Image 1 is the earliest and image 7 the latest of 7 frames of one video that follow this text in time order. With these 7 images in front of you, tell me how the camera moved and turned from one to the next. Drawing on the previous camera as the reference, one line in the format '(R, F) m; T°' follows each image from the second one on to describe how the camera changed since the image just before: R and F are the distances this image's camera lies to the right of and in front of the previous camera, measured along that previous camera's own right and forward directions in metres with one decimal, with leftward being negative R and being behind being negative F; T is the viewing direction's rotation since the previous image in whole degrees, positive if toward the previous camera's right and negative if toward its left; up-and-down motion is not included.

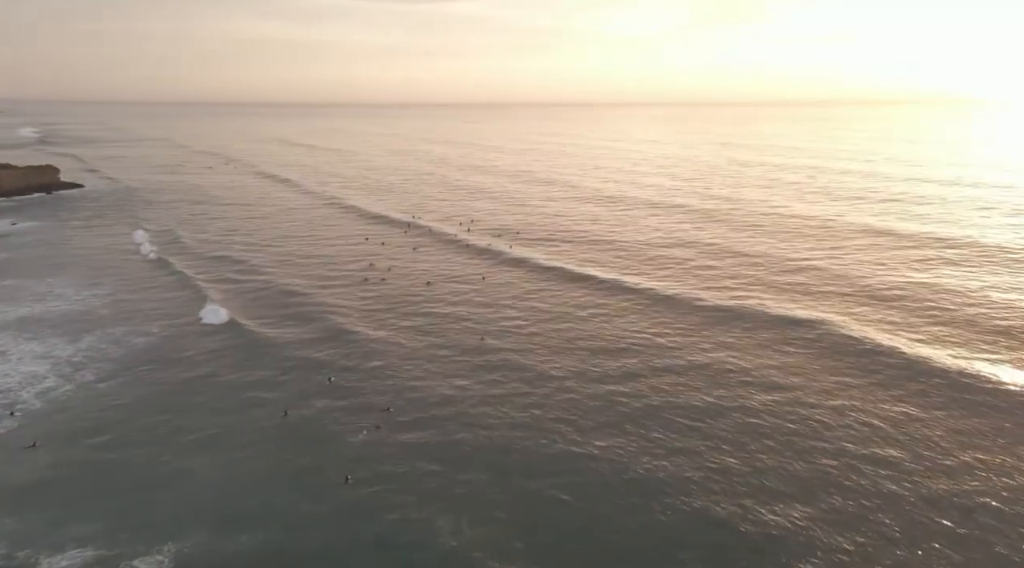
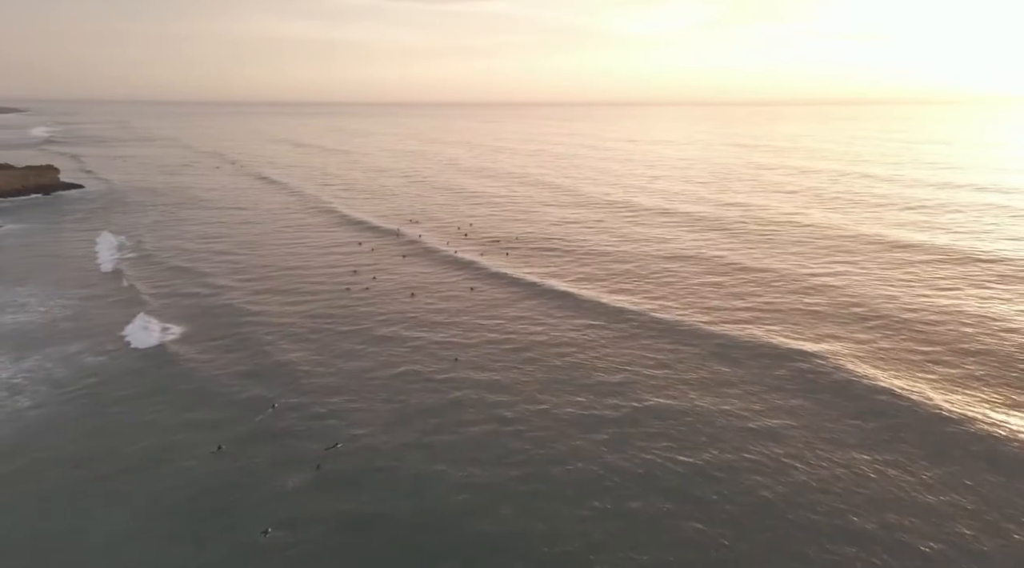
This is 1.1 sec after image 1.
(+2.0, +3.5) m; -2°
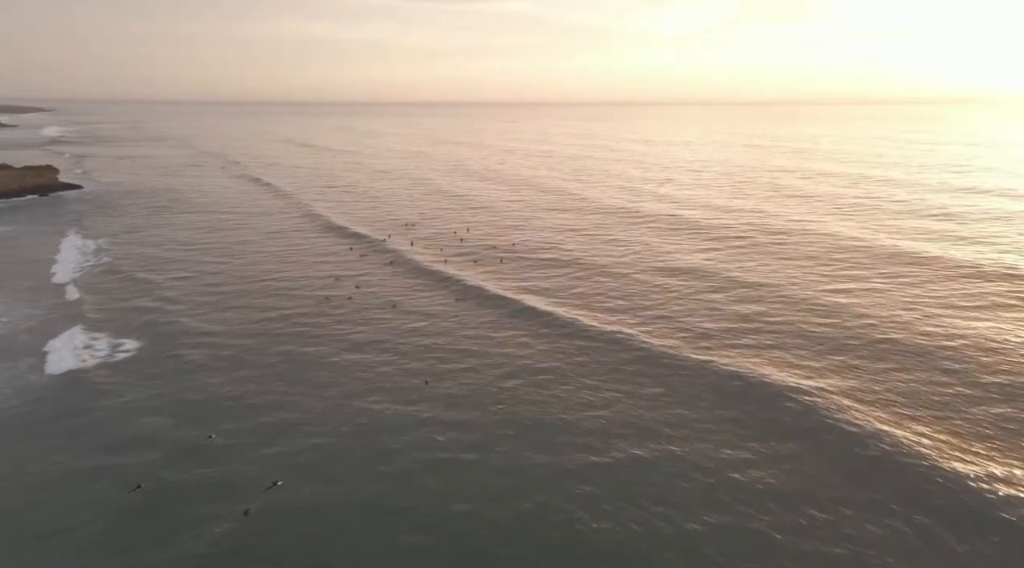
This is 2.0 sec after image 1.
(+1.9, +3.0) m; -2°
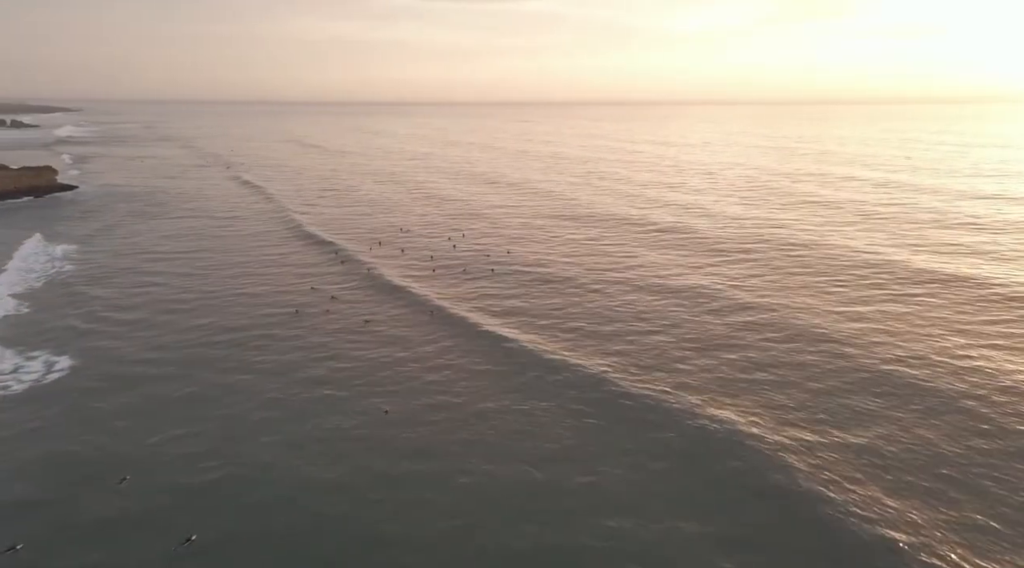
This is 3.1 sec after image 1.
(+2.1, +3.4) m; -2°
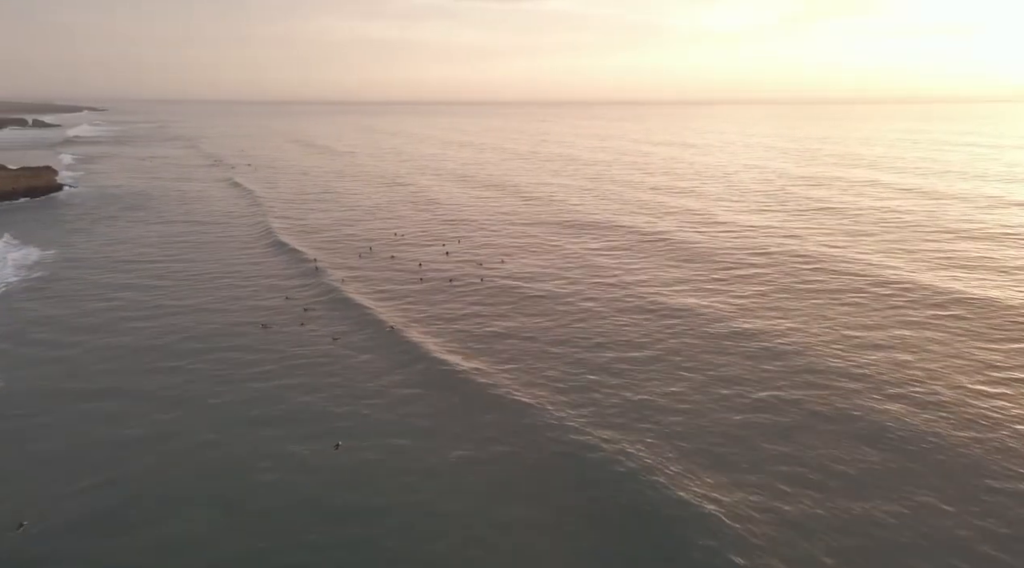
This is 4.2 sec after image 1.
(+1.9, +3.3) m; -2°
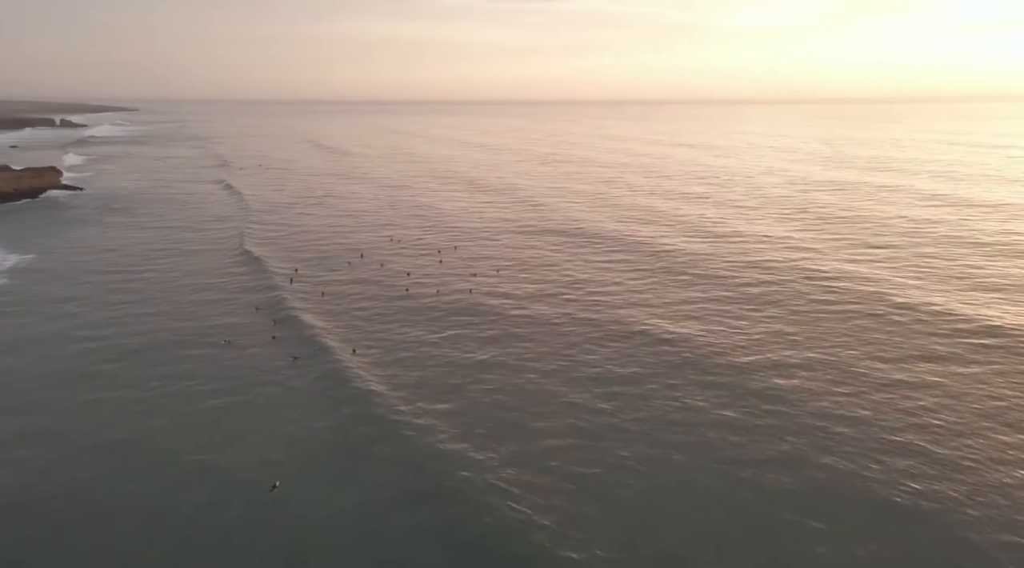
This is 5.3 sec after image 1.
(+2.0, +3.3) m; -2°
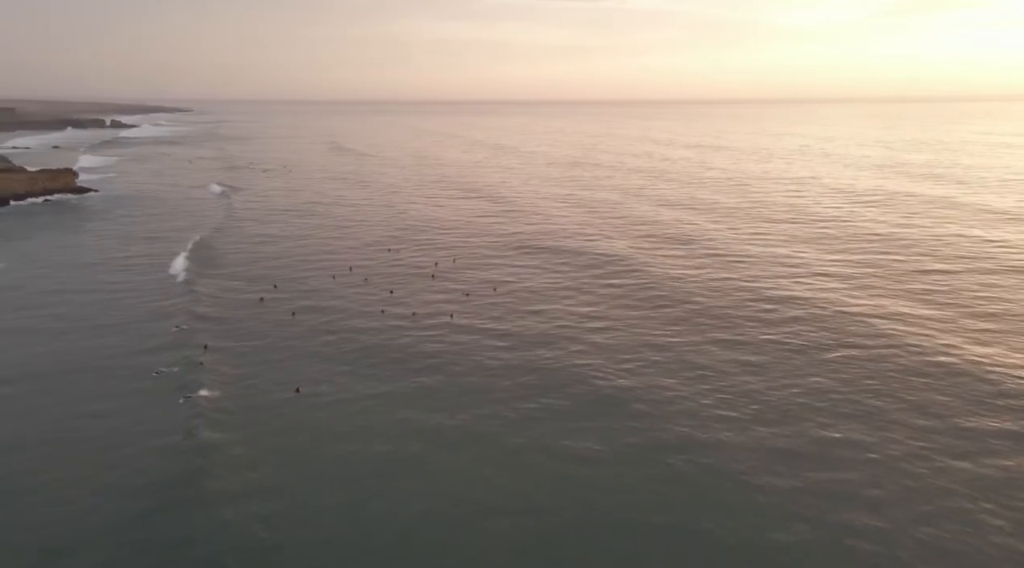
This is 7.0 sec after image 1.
(+2.9, +5.1) m; -4°
